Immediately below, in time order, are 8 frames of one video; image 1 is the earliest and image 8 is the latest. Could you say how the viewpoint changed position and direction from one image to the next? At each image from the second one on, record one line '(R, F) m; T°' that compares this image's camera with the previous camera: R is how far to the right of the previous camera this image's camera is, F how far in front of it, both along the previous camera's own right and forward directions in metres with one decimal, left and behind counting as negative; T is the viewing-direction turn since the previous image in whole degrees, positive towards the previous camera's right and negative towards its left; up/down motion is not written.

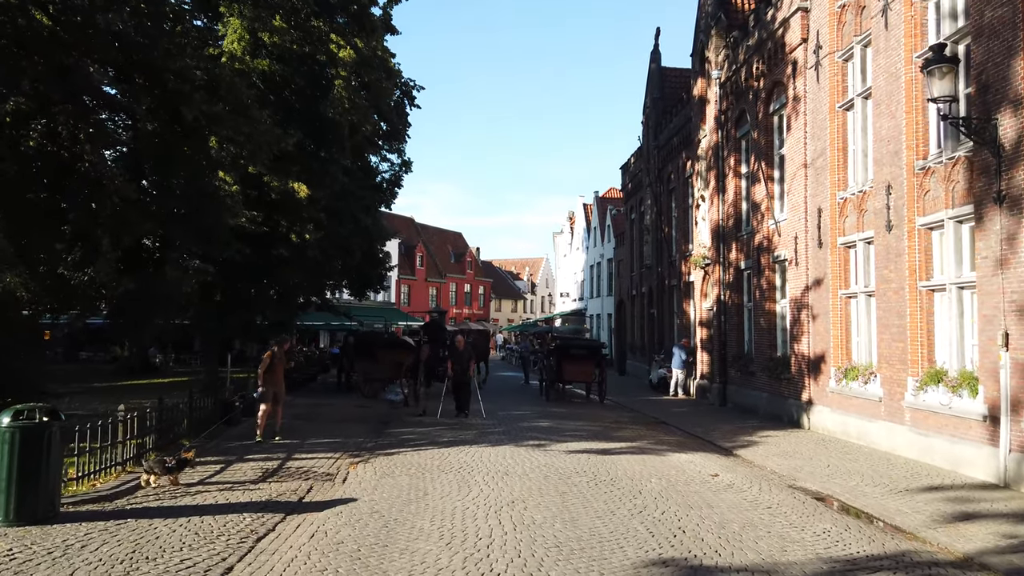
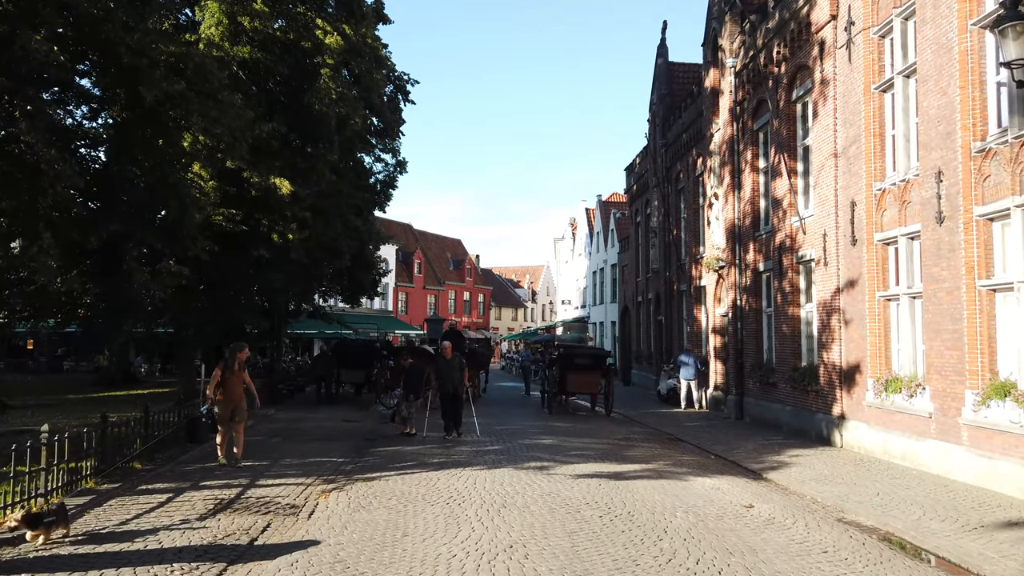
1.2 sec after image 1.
(0.0, +1.5) m; 0°
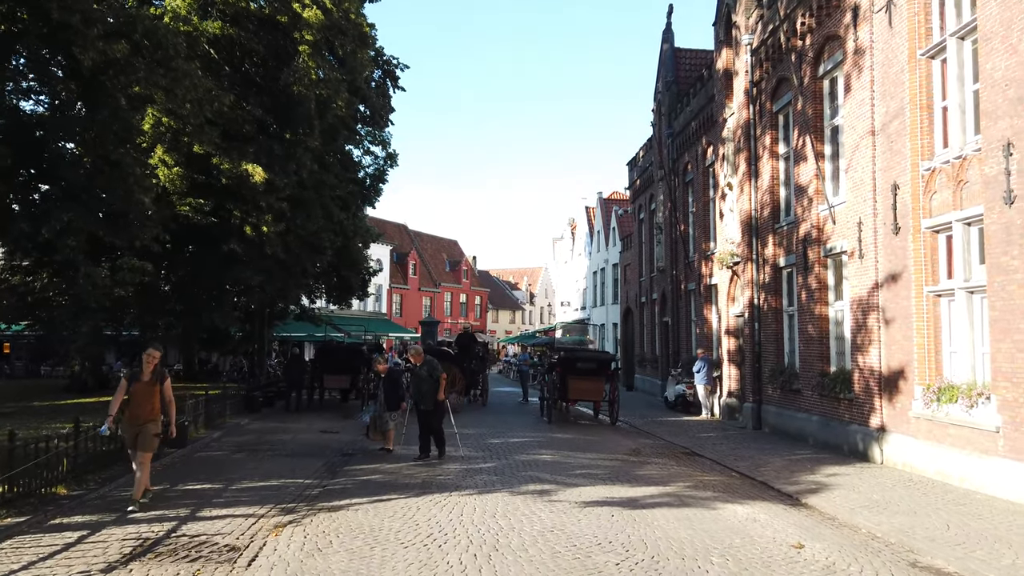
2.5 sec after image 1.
(0.0, +1.6) m; 0°
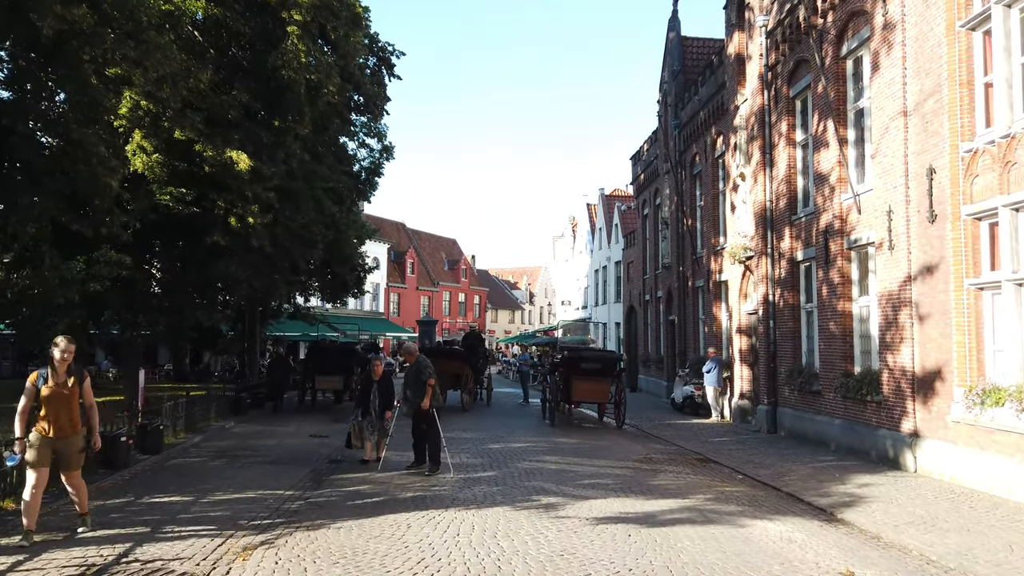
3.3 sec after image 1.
(0.0, +0.9) m; 0°
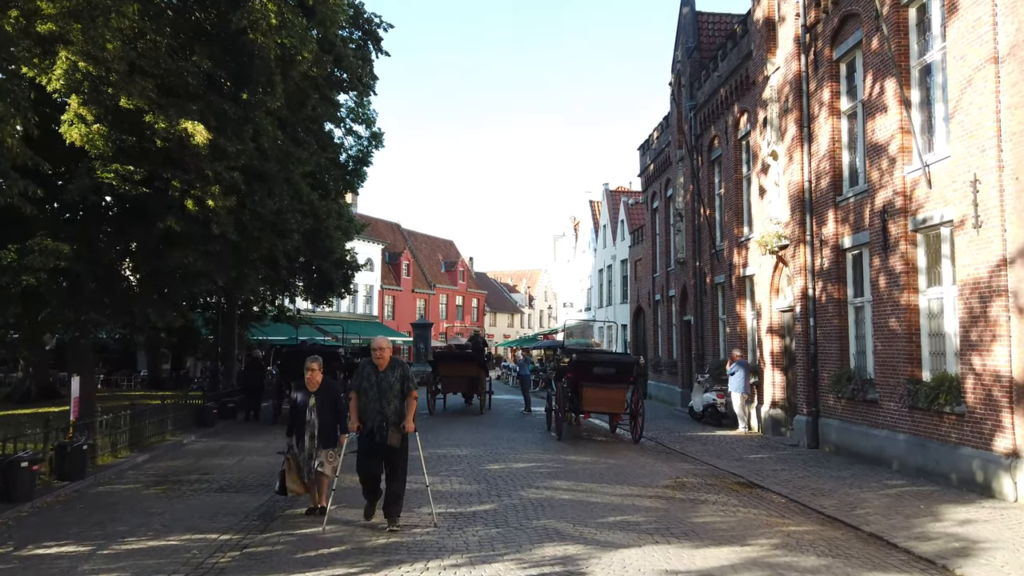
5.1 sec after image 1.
(0.0, +2.1) m; 0°
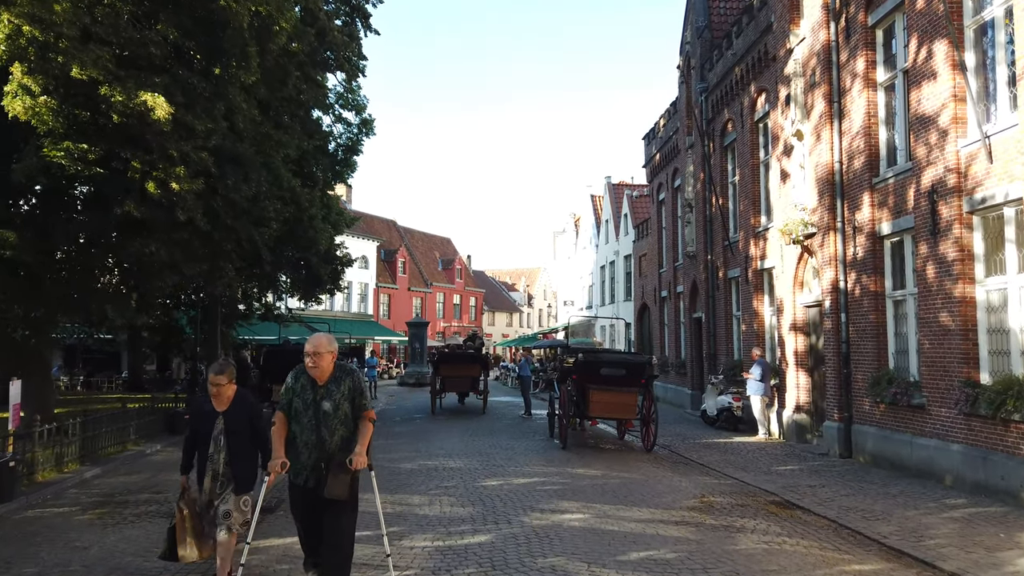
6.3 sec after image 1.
(0.0, +1.4) m; 0°
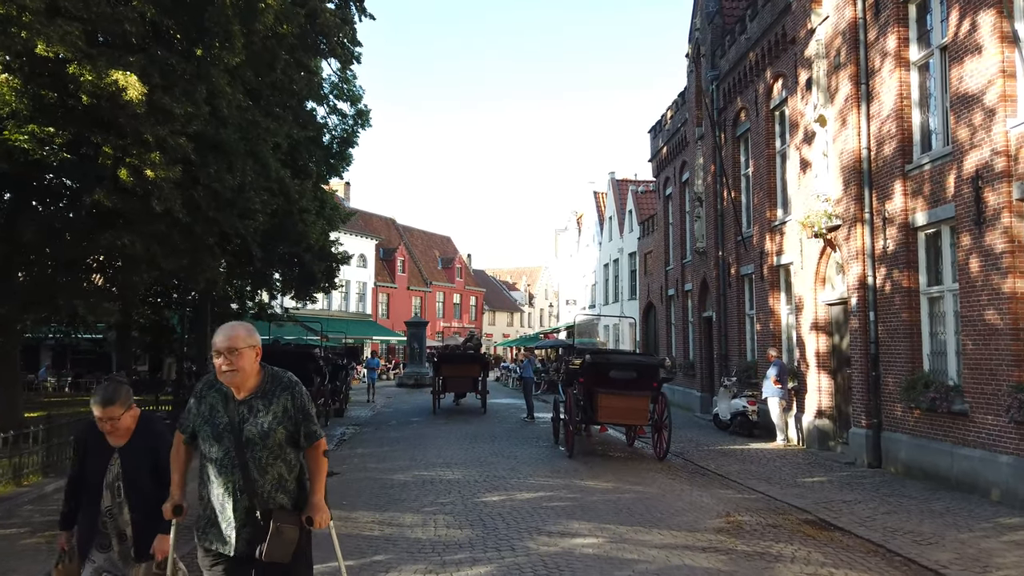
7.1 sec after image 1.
(0.0, +0.9) m; 0°
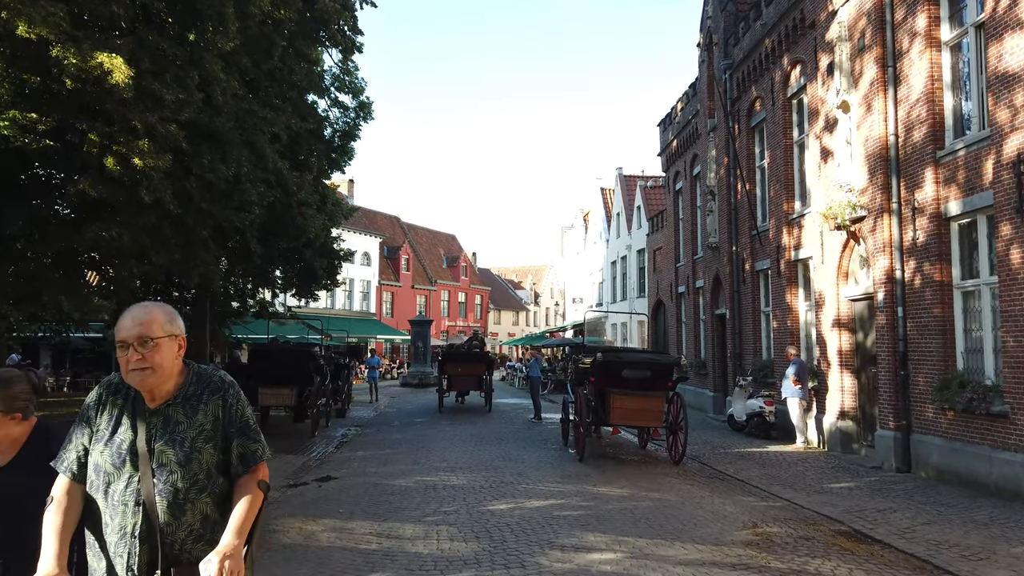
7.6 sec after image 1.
(0.0, +0.6) m; 0°
